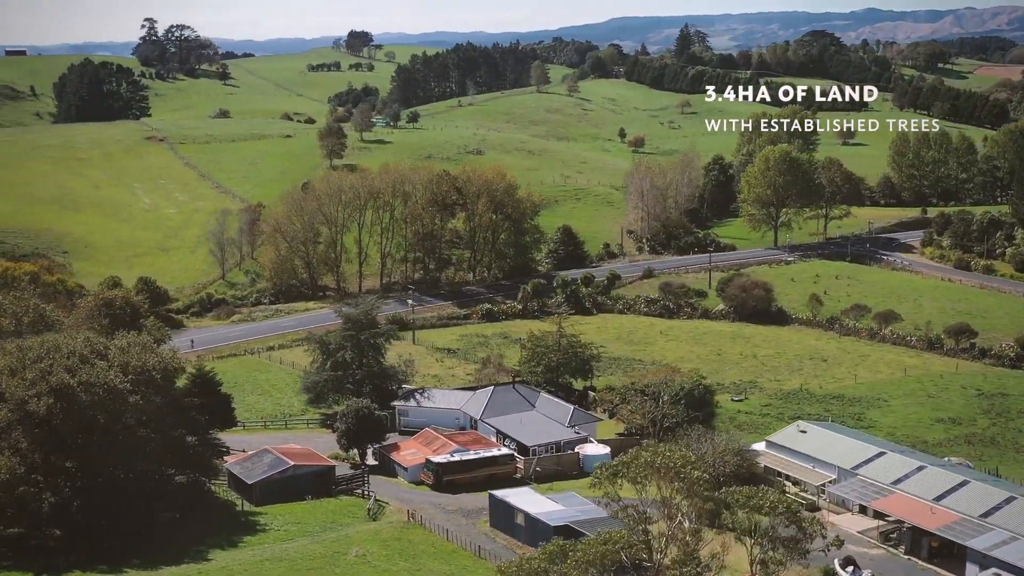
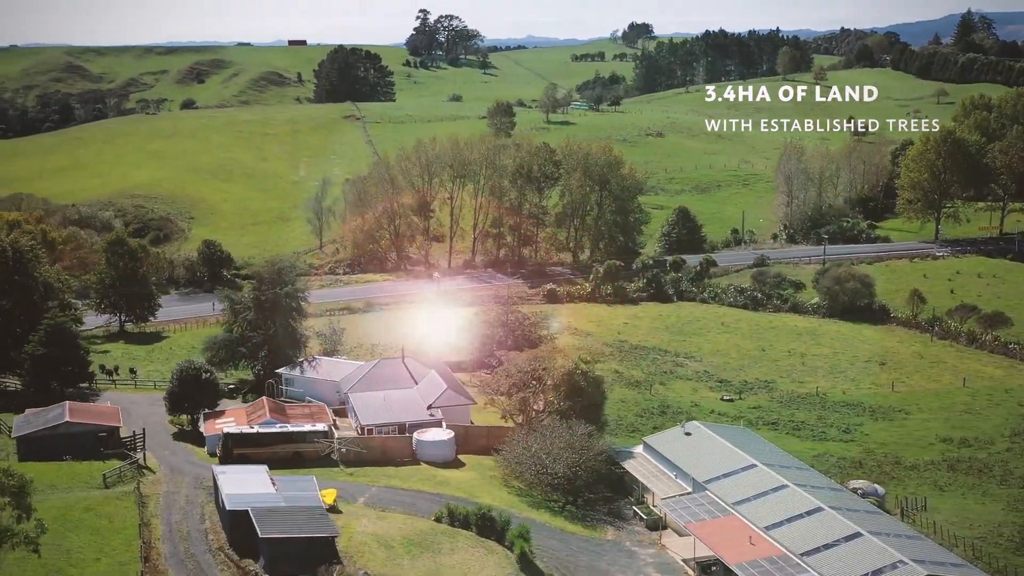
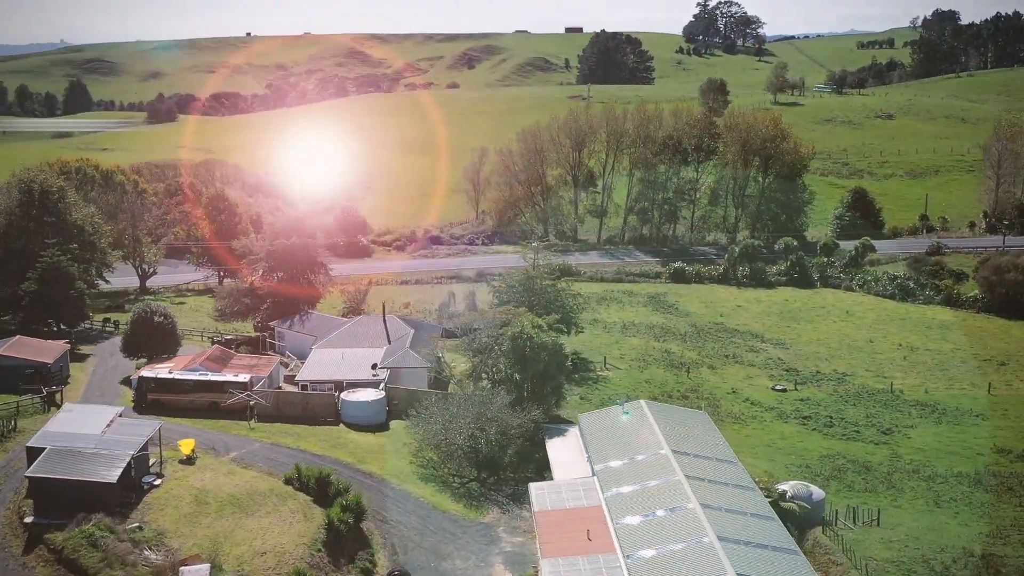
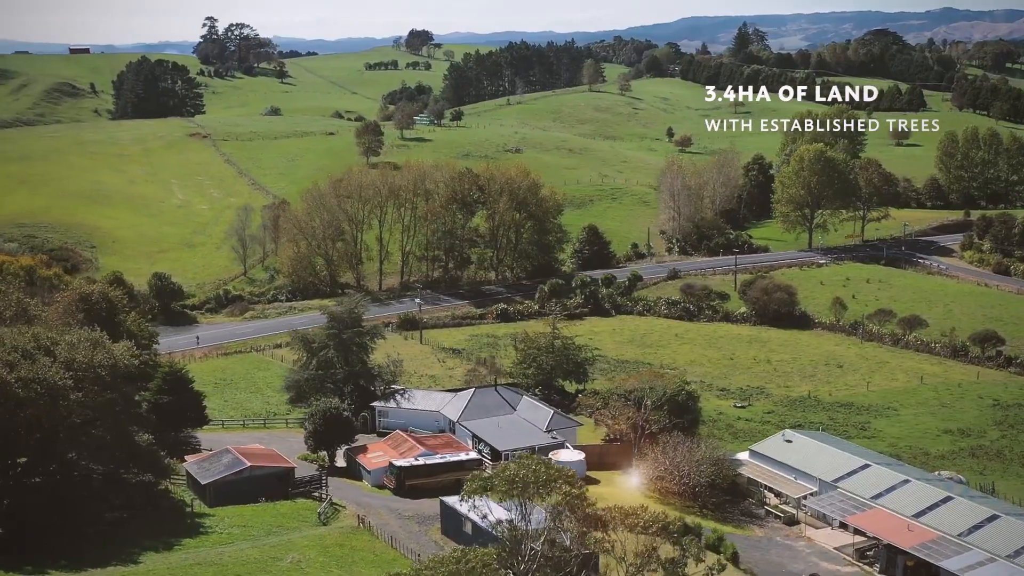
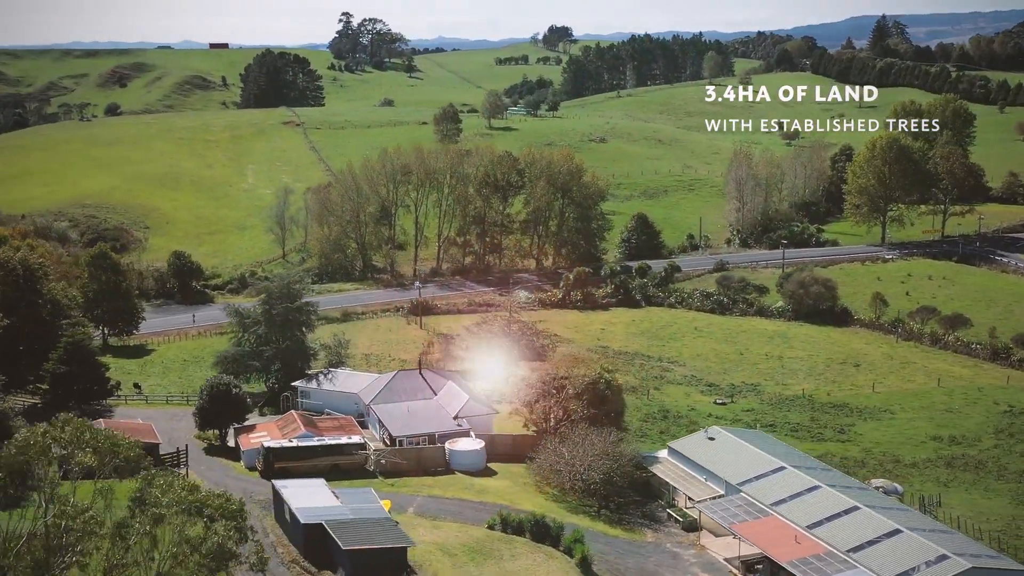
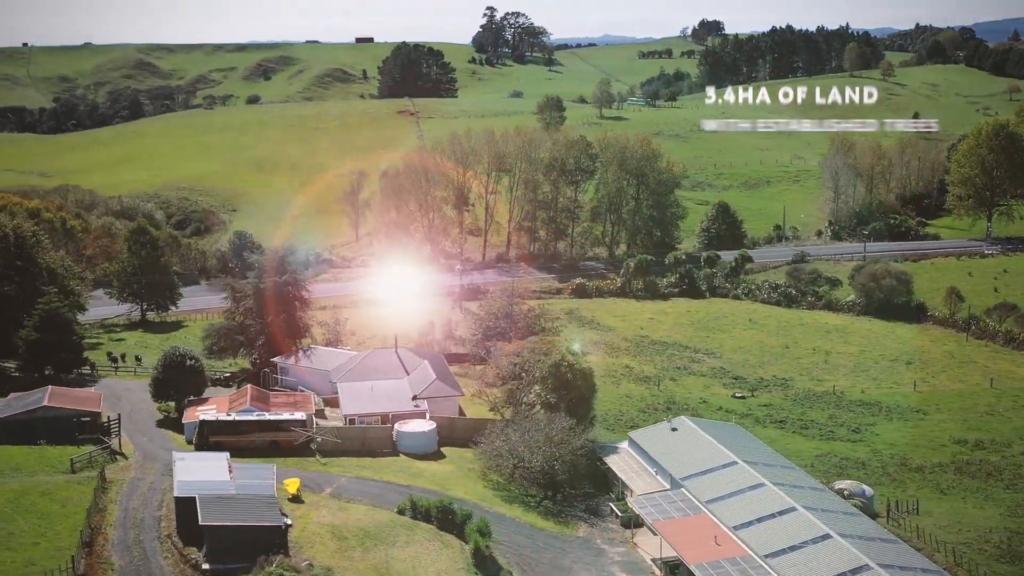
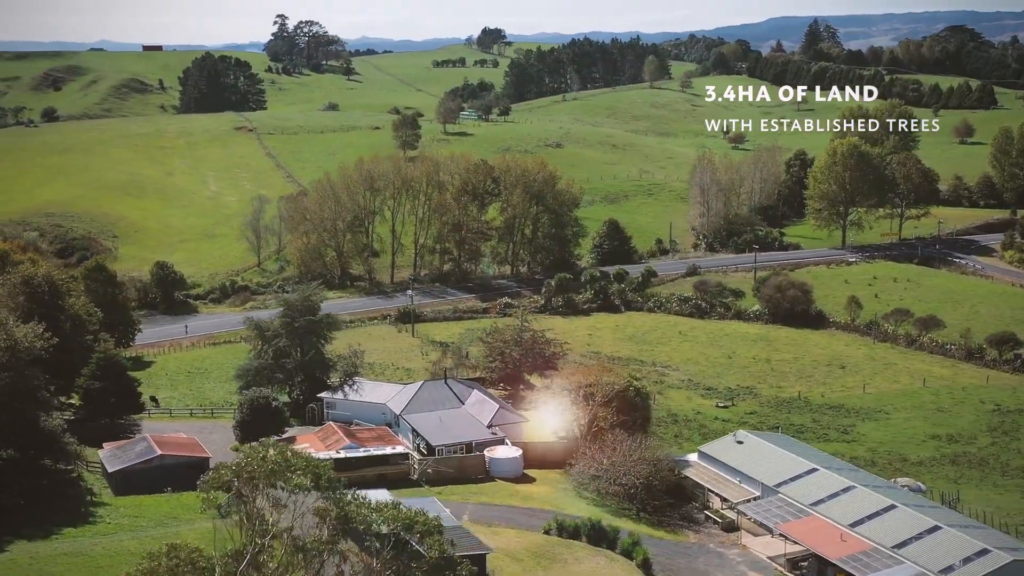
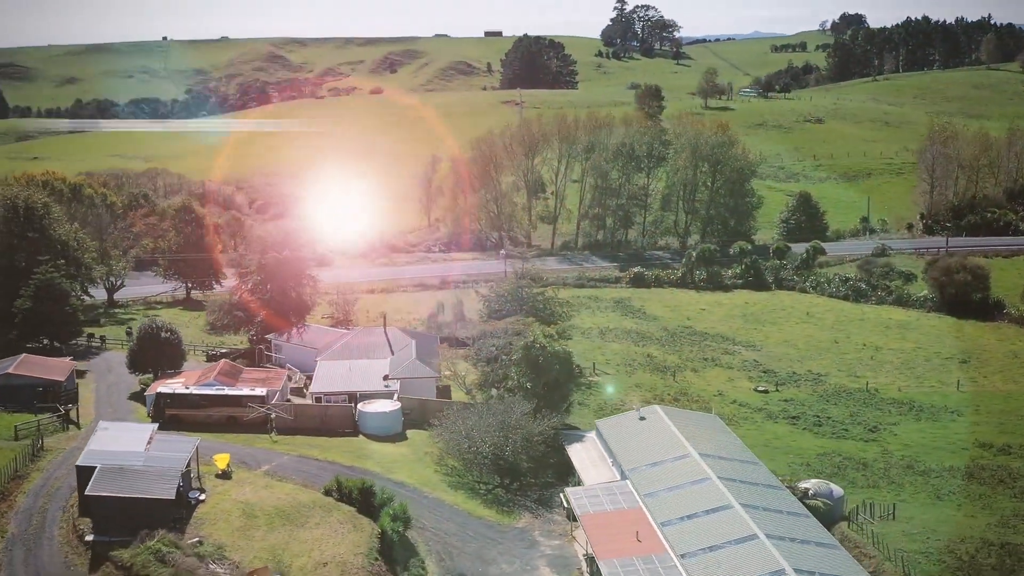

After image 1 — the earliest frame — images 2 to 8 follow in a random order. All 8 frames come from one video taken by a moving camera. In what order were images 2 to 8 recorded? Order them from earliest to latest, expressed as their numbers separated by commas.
4, 7, 5, 2, 6, 8, 3
